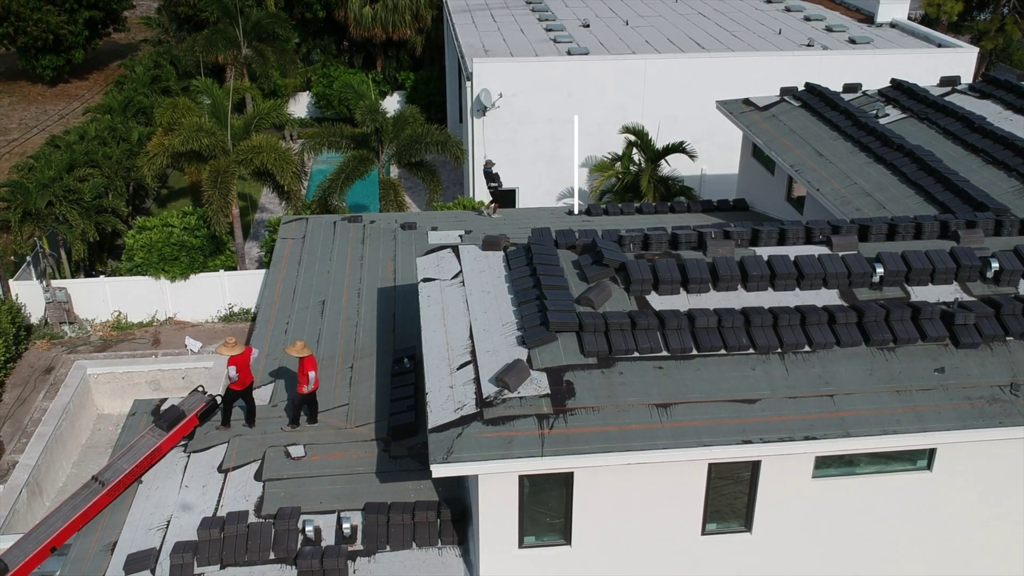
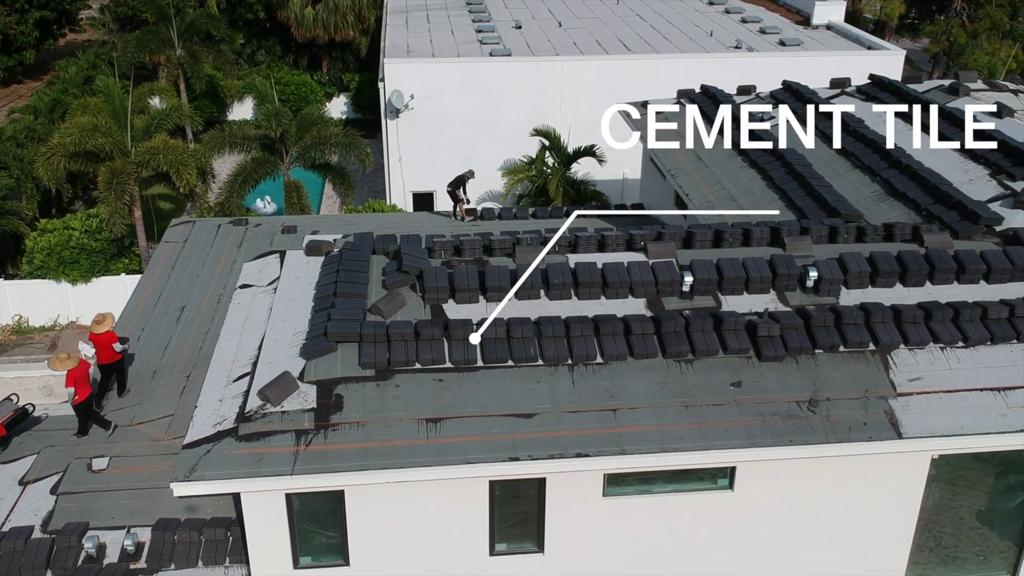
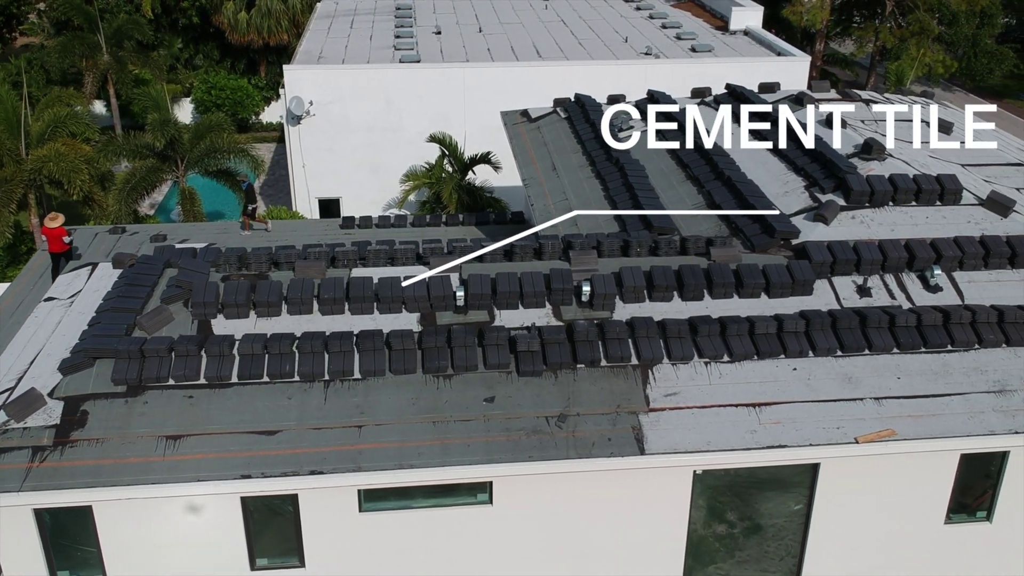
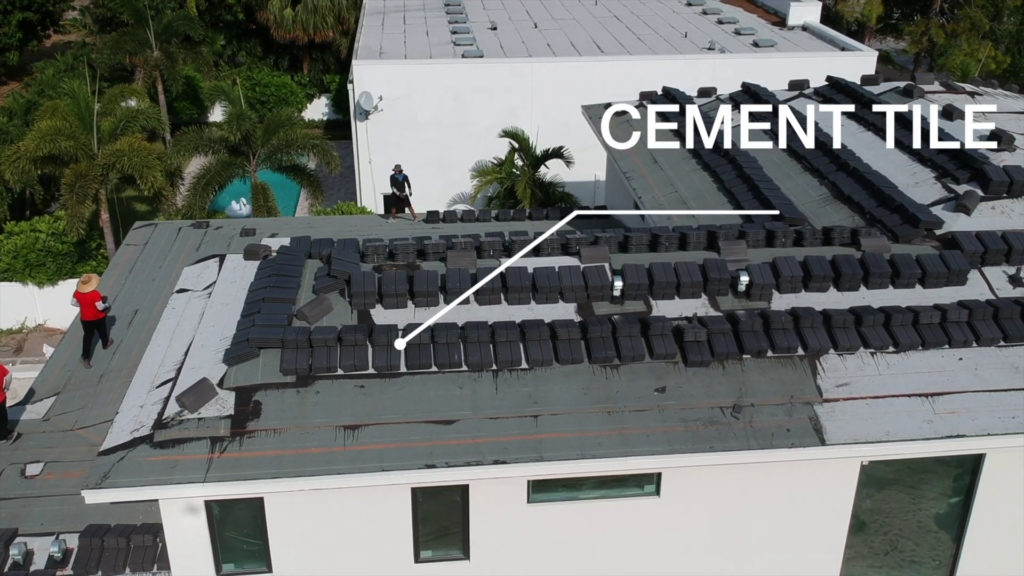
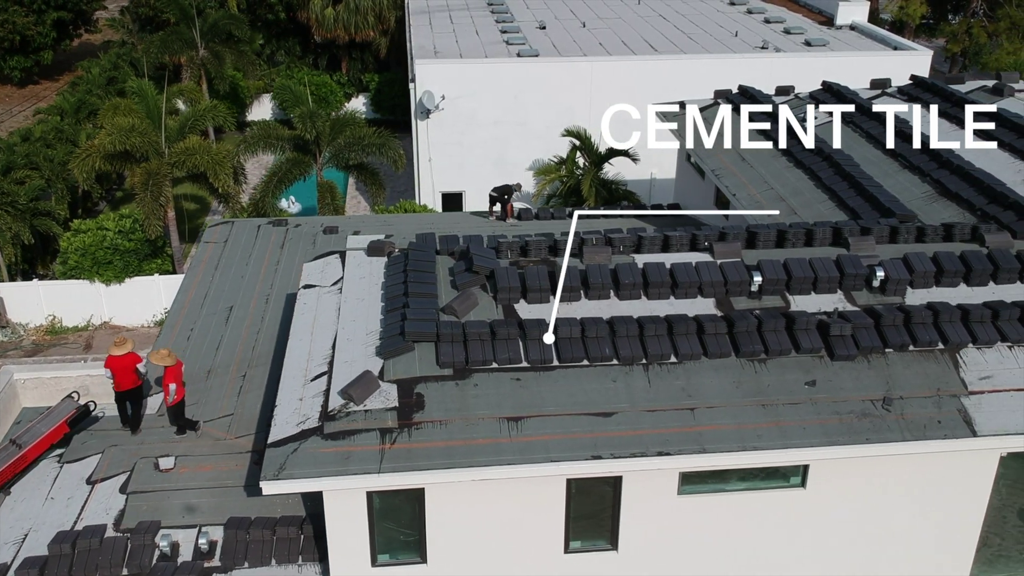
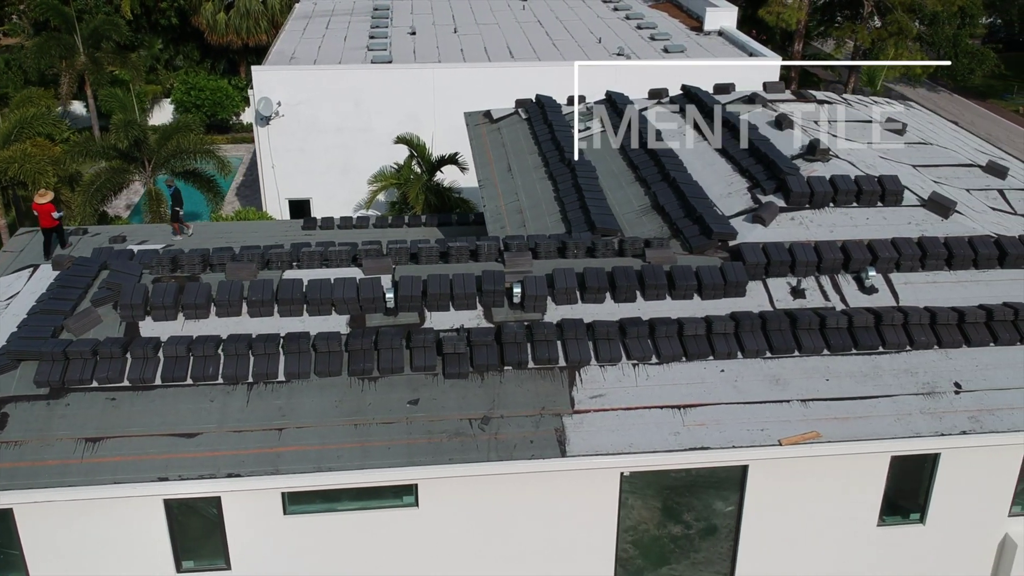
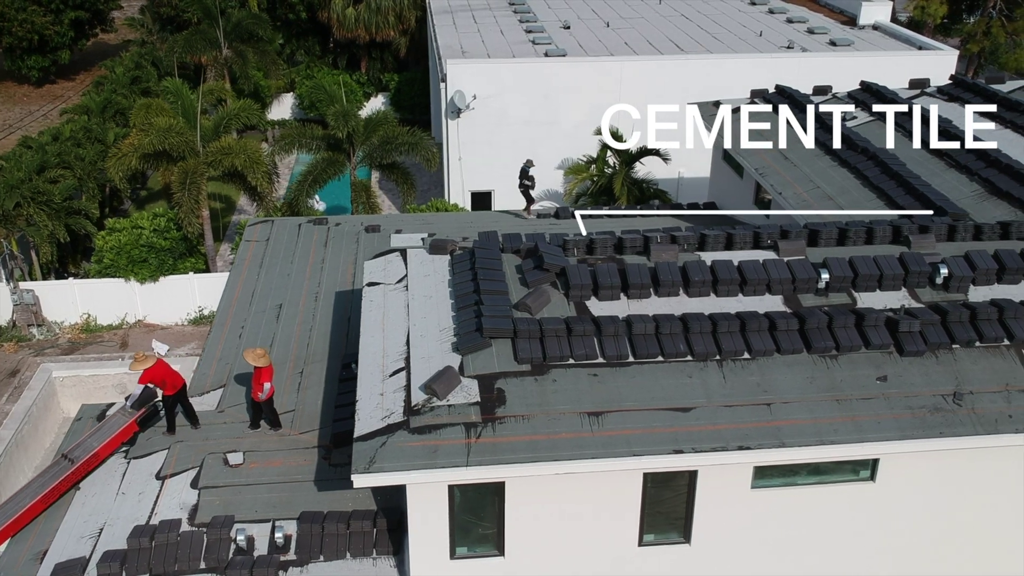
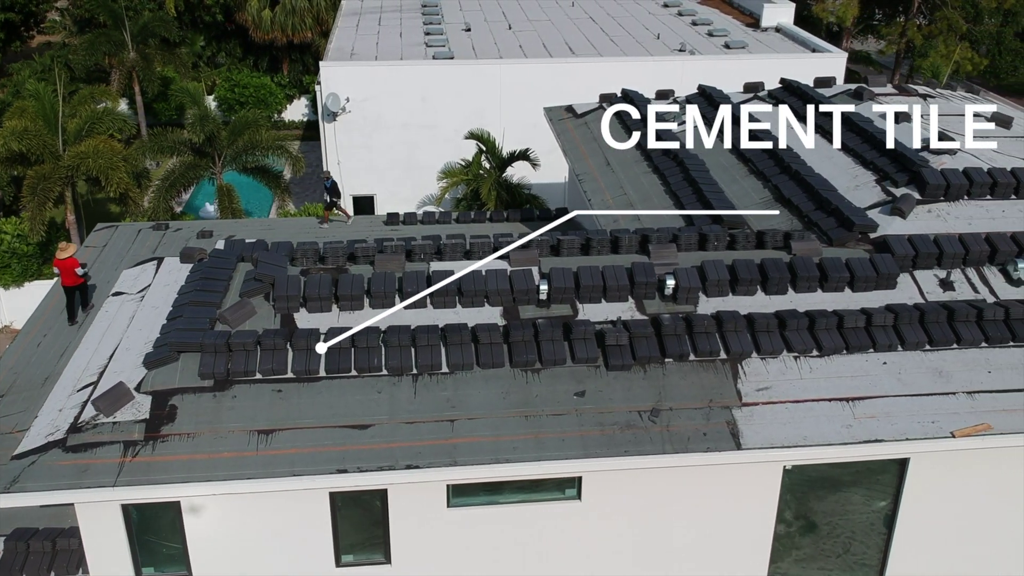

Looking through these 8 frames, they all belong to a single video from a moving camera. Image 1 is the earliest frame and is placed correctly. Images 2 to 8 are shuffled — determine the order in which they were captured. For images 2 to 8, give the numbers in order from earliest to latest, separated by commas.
7, 5, 2, 4, 8, 3, 6
